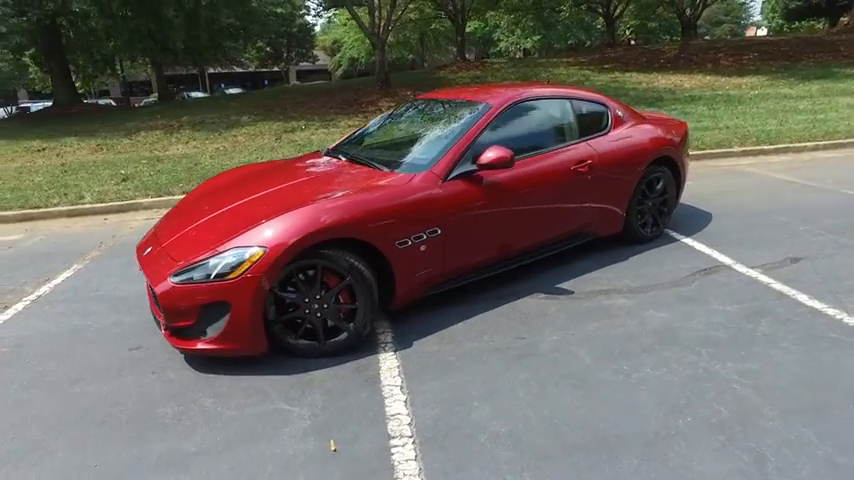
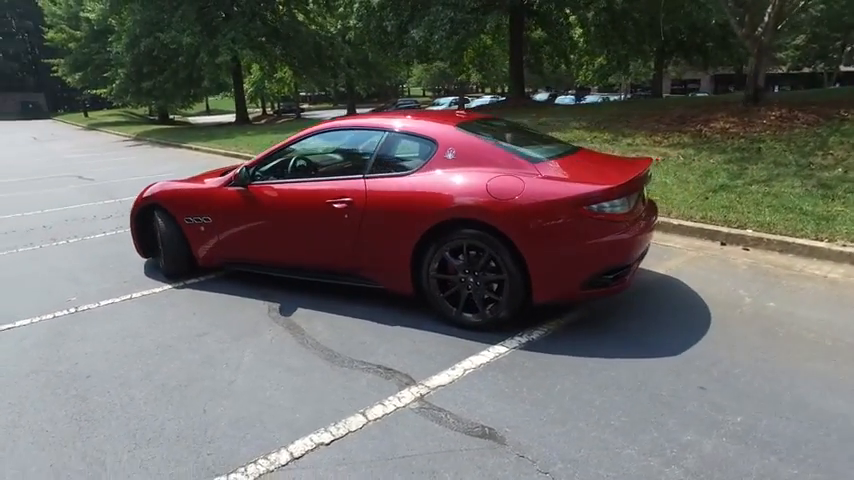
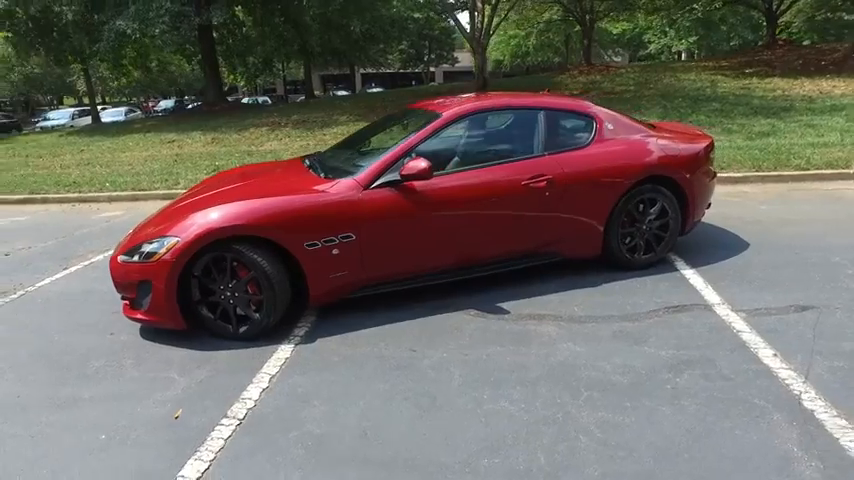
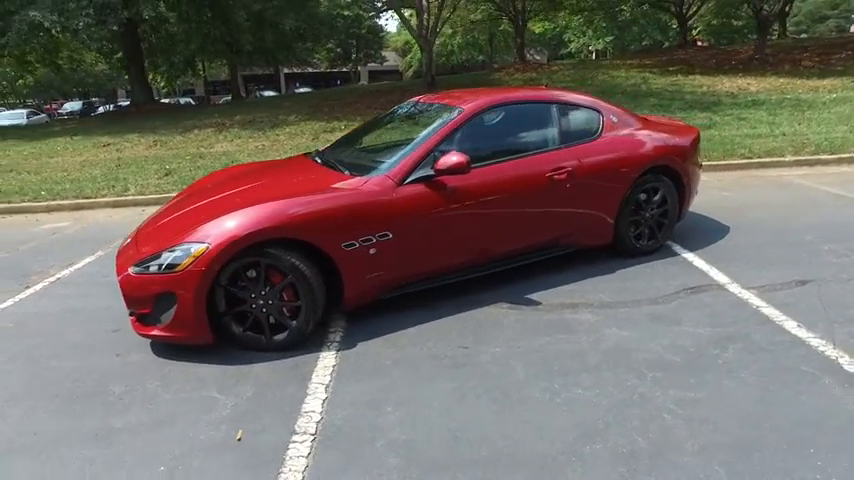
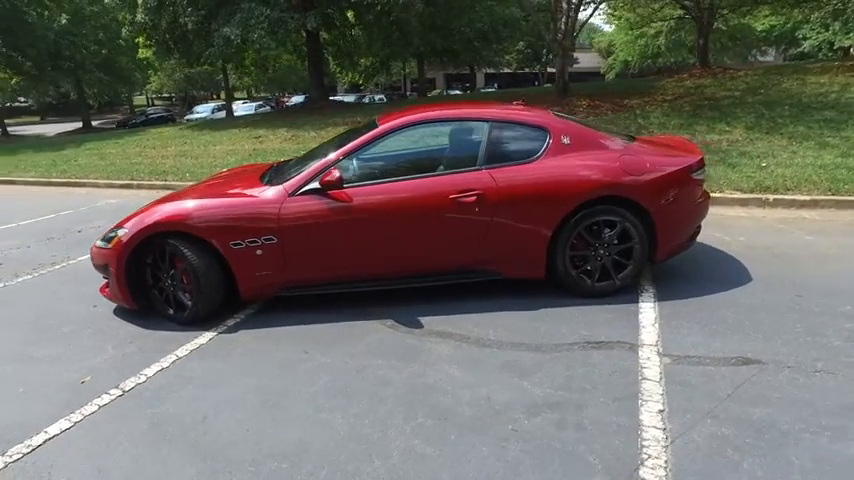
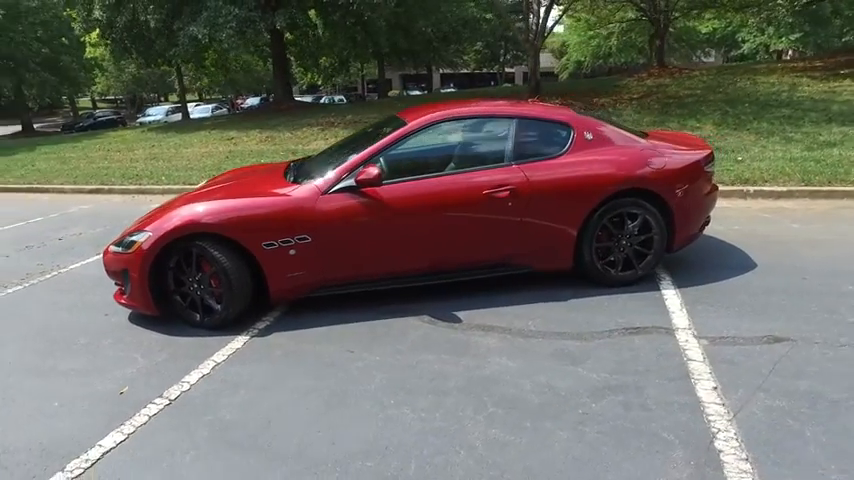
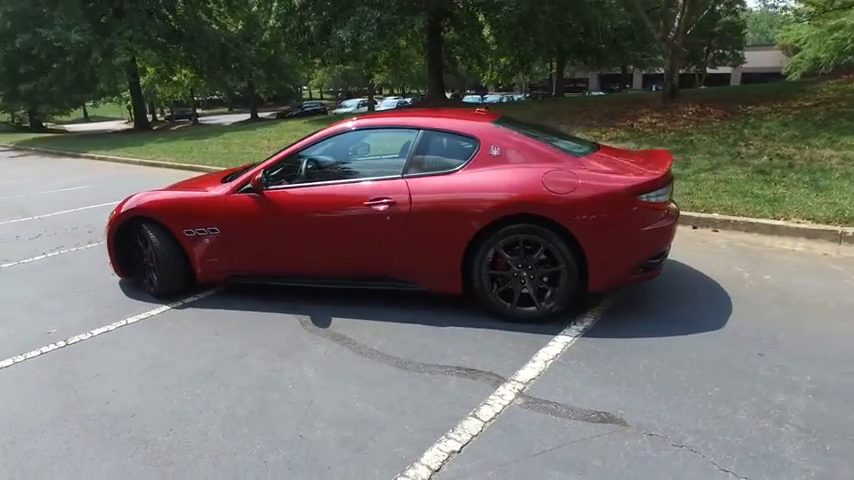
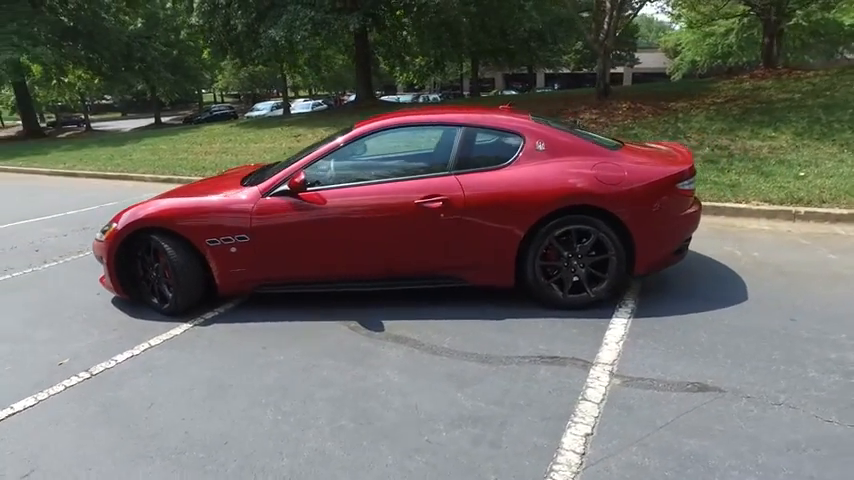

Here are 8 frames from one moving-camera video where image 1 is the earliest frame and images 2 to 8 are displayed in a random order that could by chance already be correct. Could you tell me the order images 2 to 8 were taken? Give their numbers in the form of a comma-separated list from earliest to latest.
4, 3, 6, 5, 8, 7, 2
